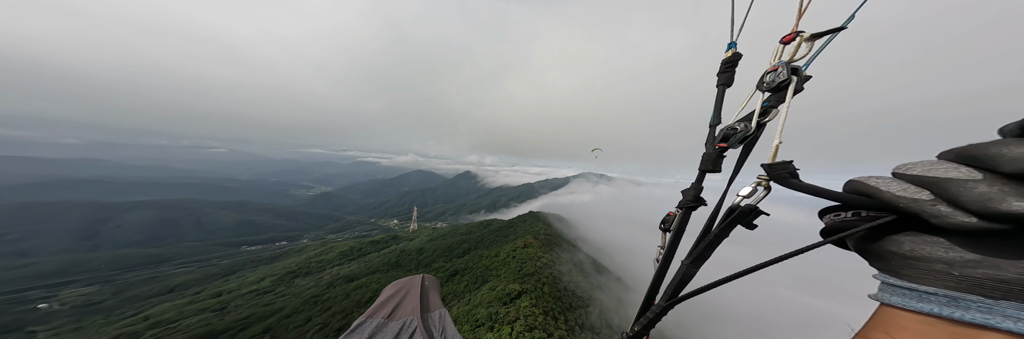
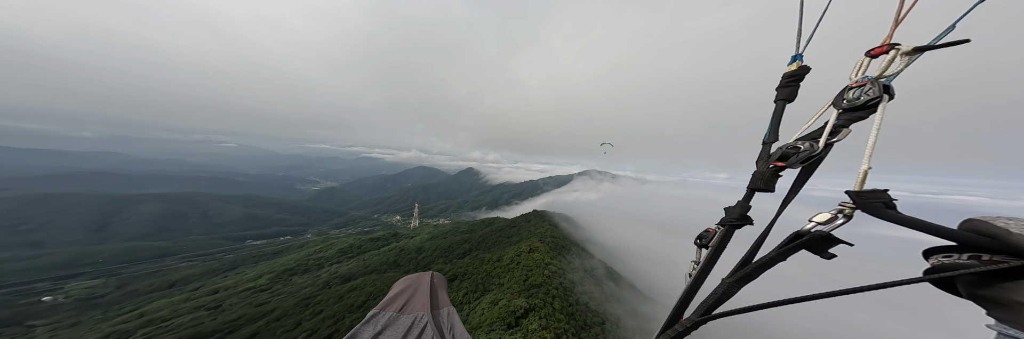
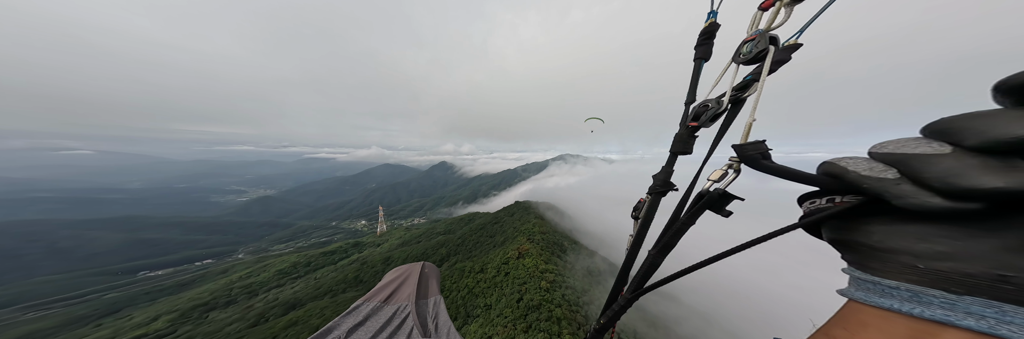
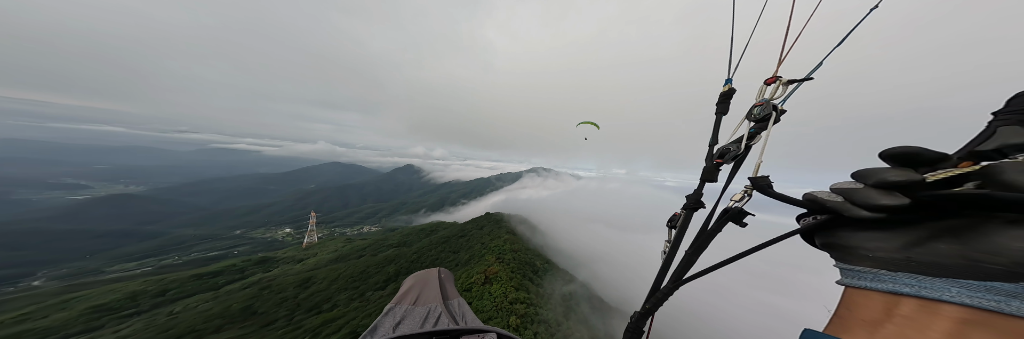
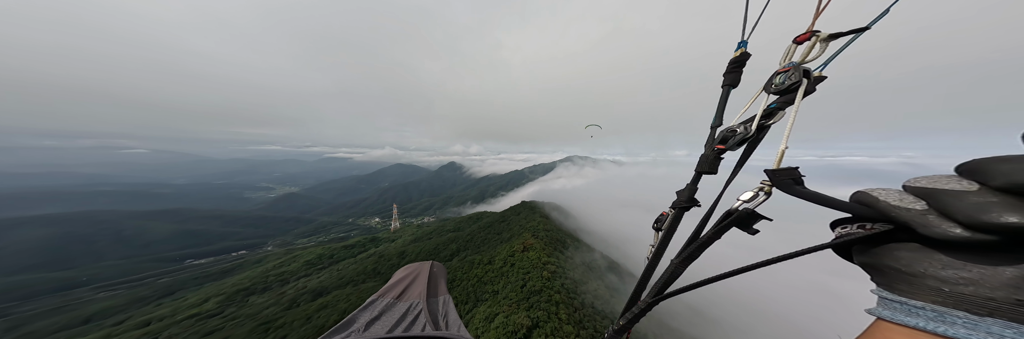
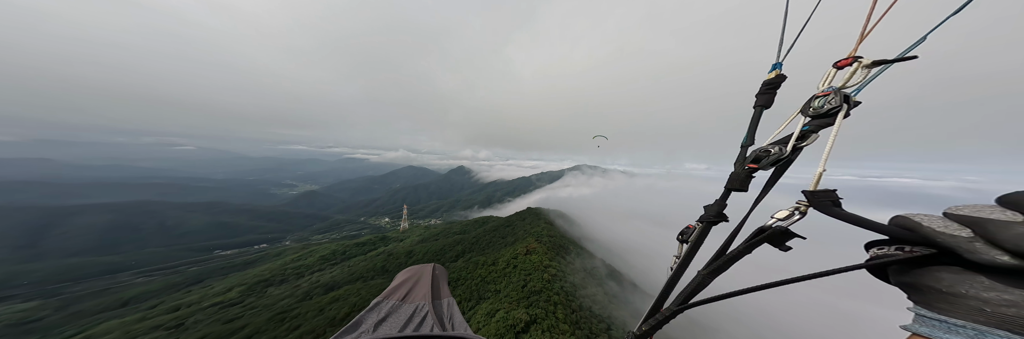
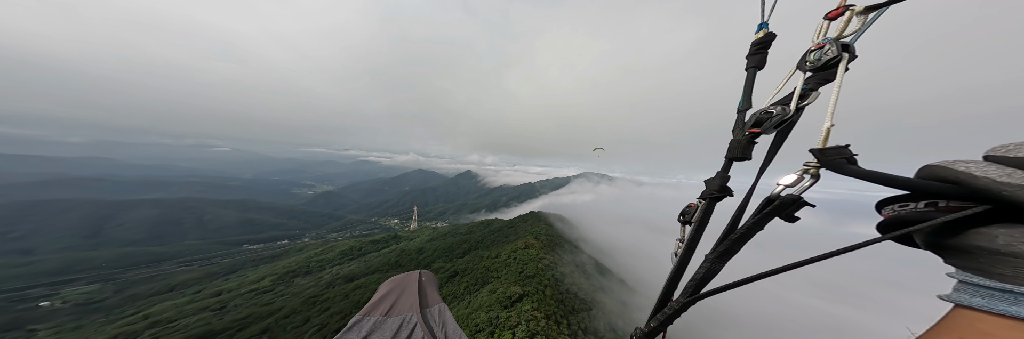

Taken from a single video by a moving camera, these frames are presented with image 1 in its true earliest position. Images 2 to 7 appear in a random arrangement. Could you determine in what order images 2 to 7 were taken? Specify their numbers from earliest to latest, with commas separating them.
7, 2, 6, 5, 3, 4
